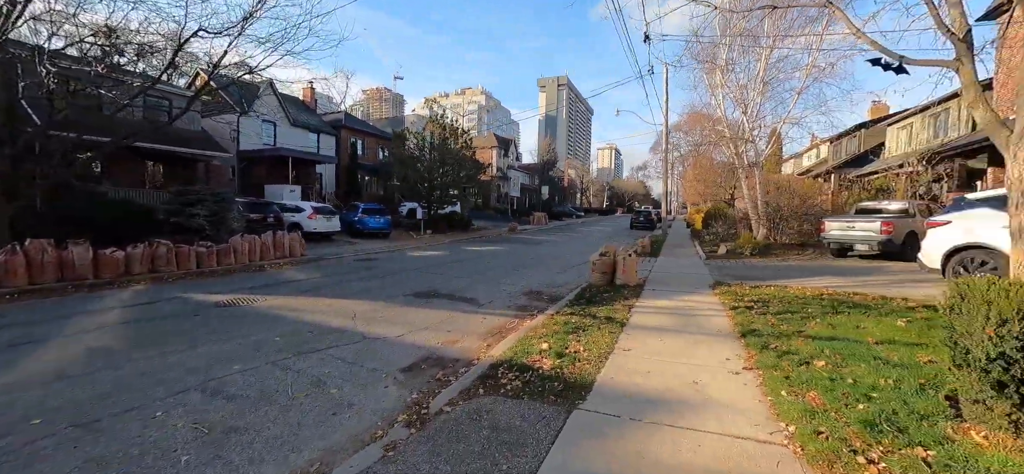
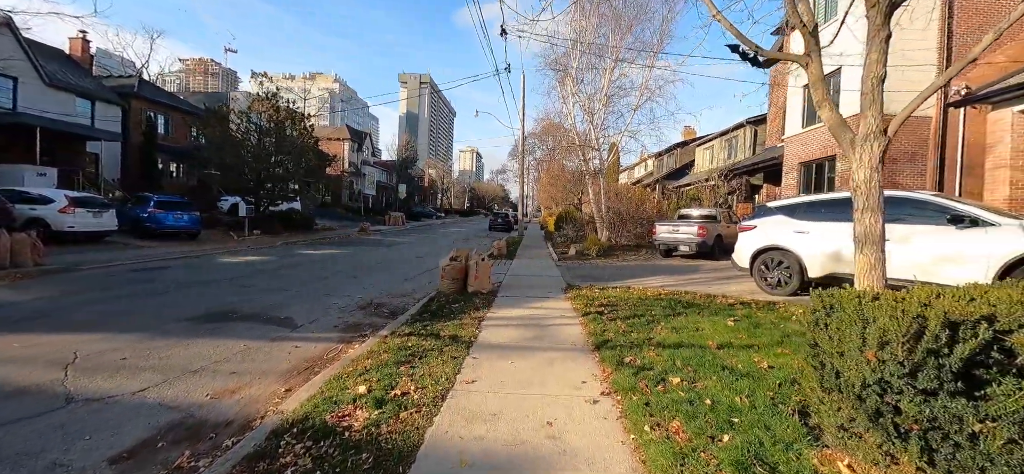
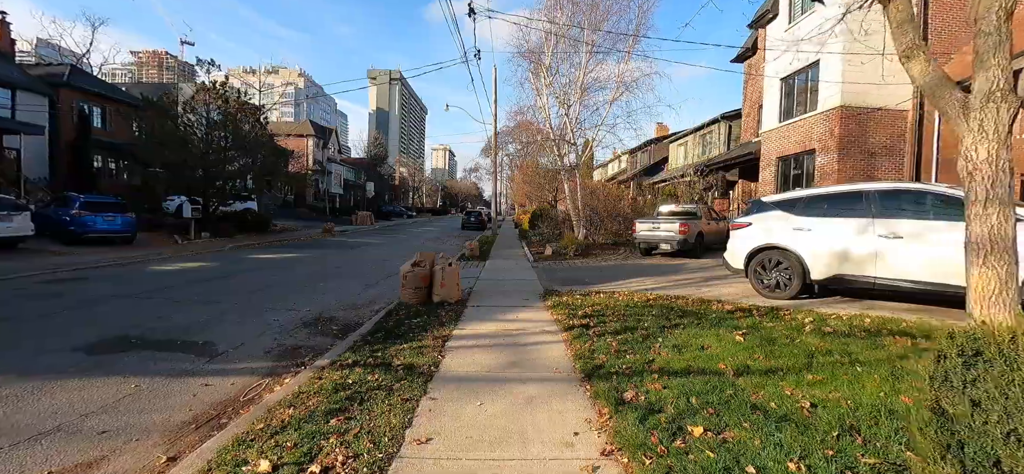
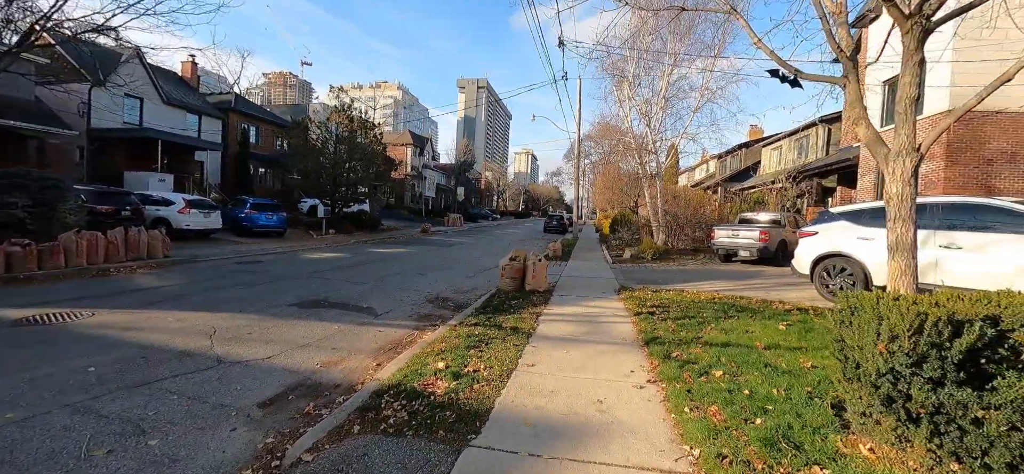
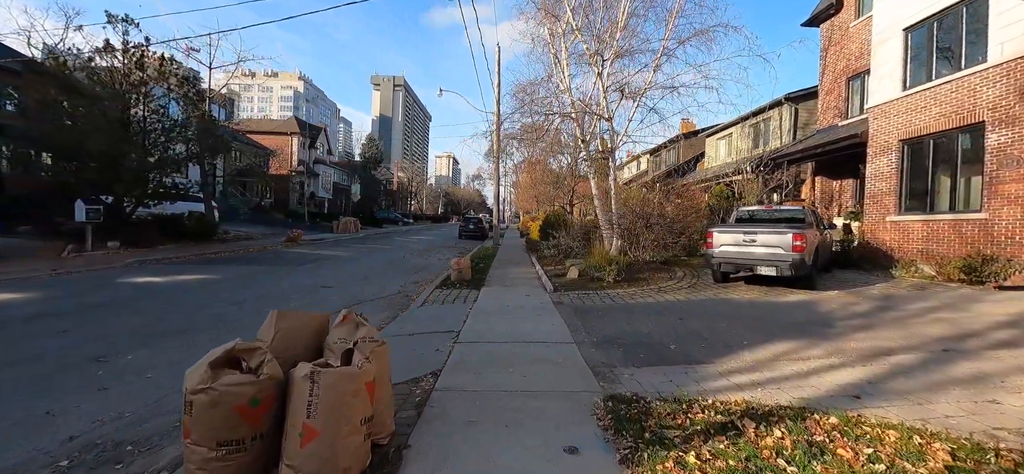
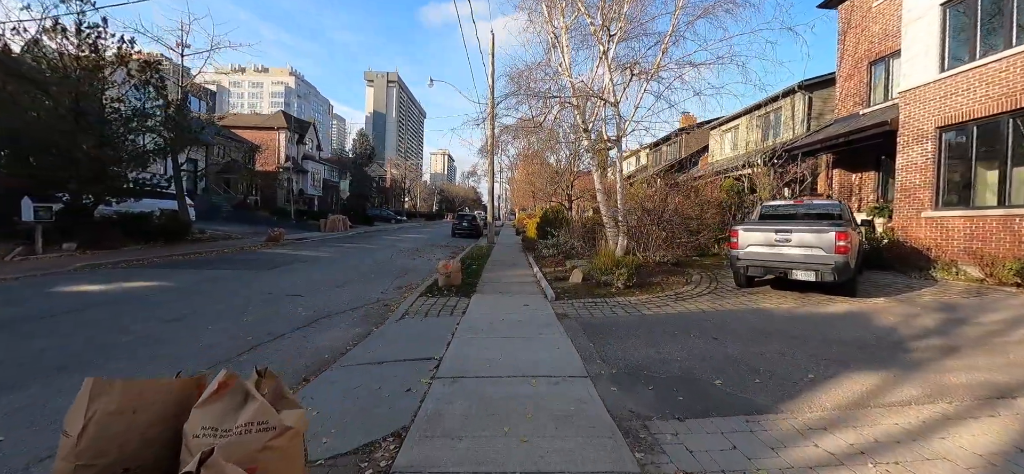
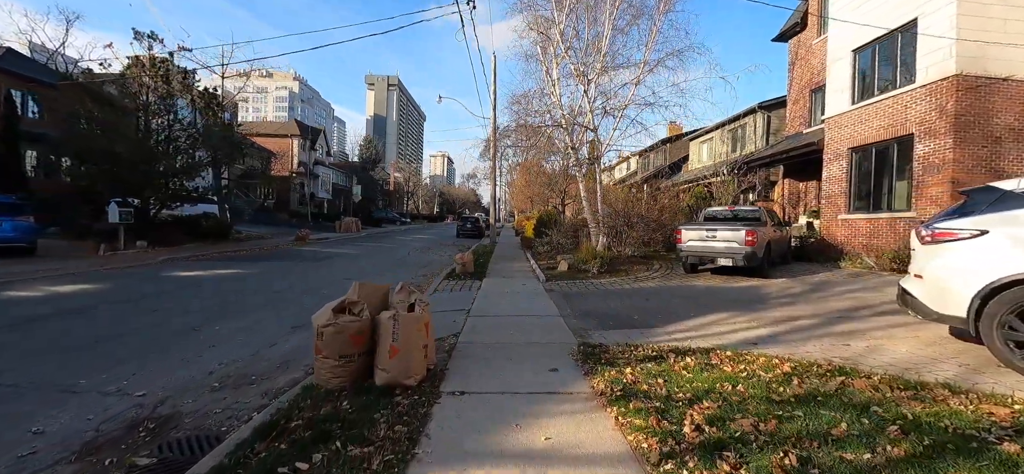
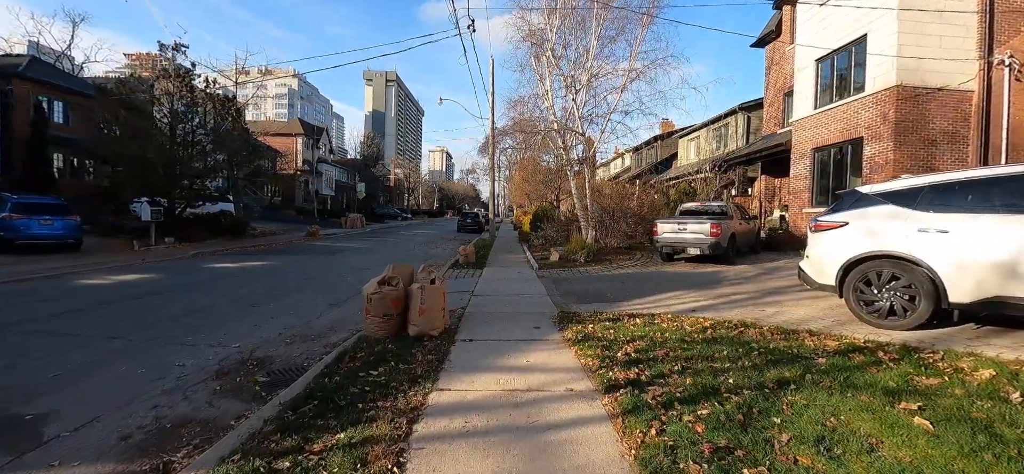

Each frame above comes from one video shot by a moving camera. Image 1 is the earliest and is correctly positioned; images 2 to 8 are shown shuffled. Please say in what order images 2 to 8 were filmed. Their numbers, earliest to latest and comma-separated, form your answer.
4, 2, 3, 8, 7, 5, 6
